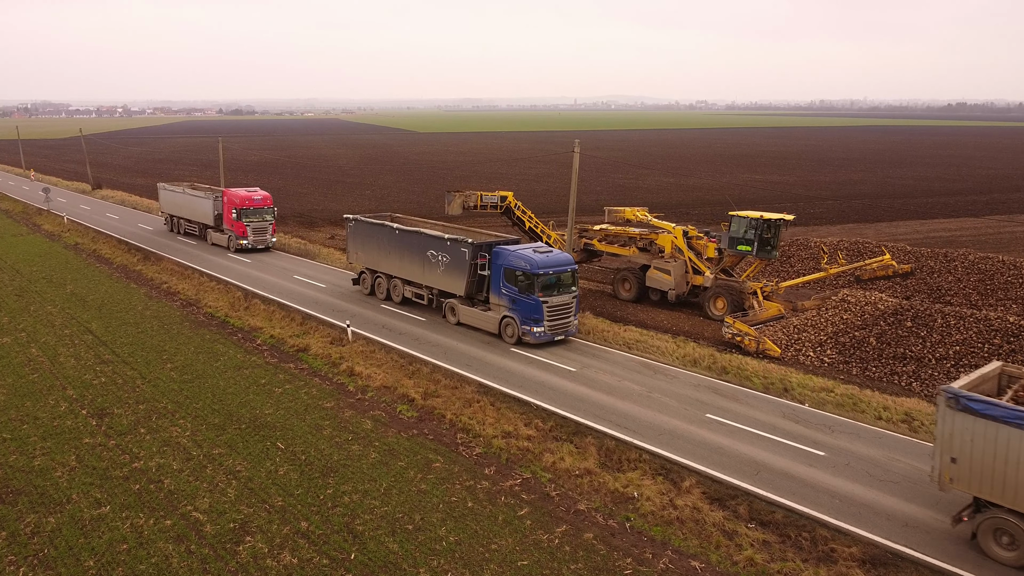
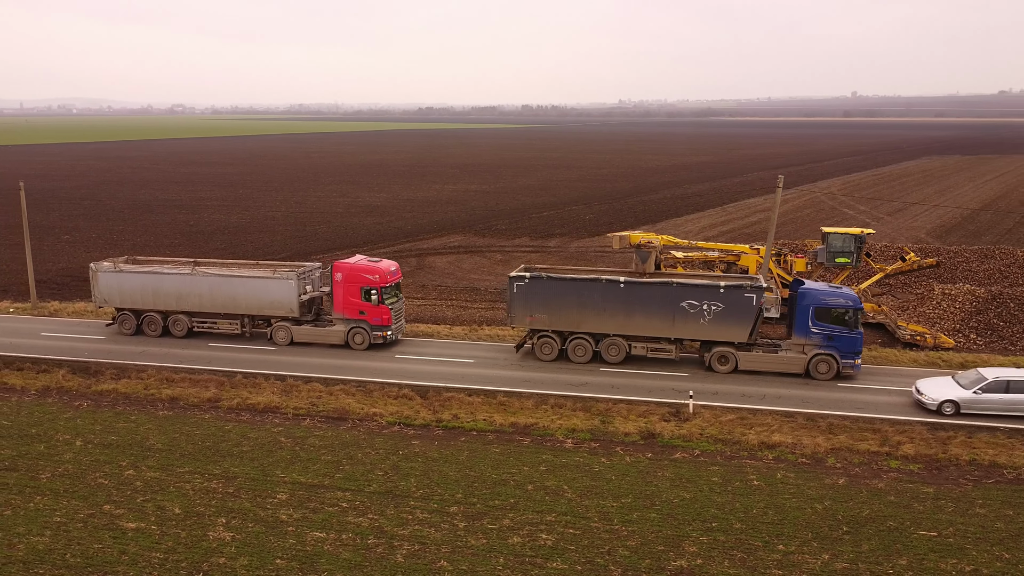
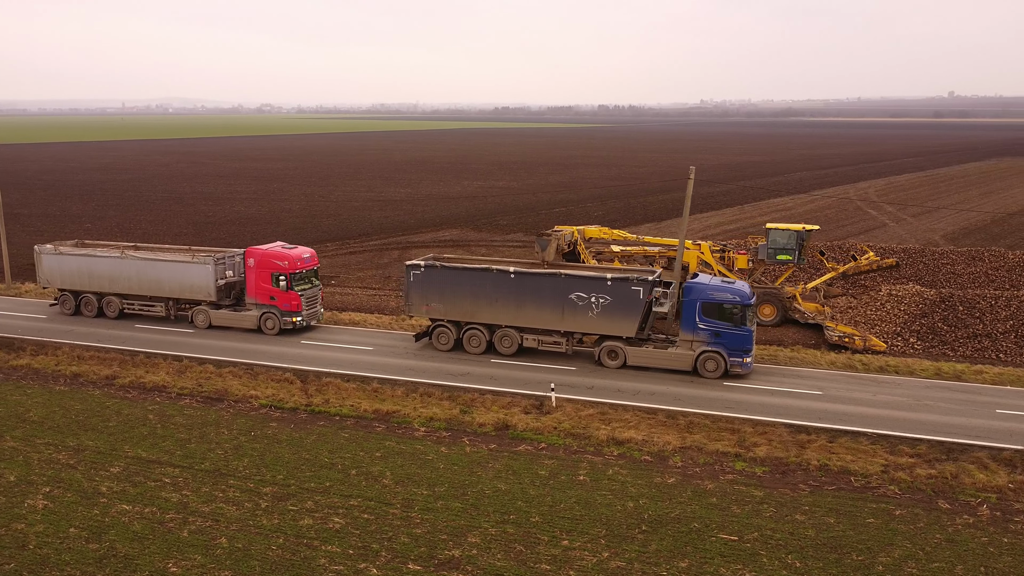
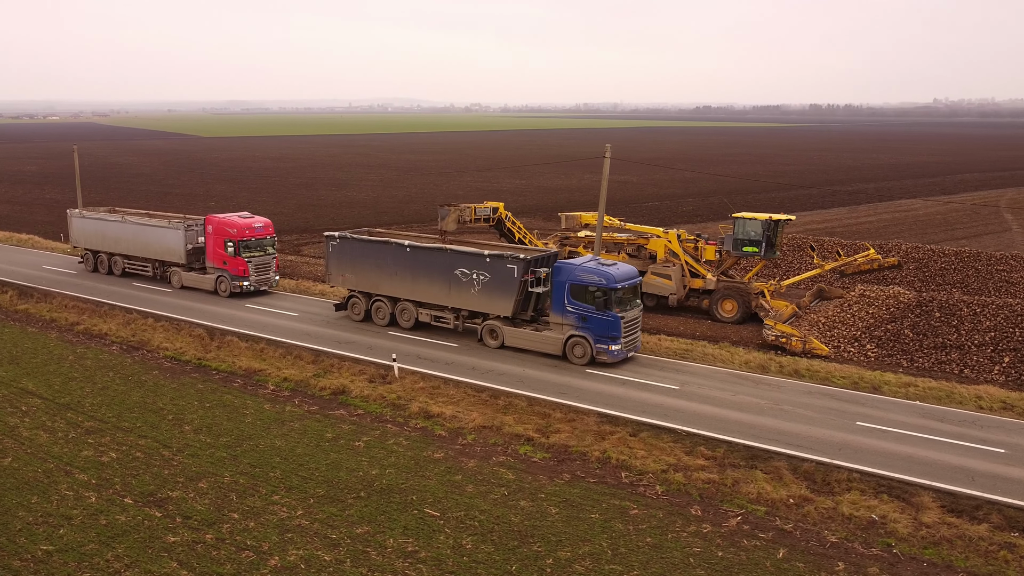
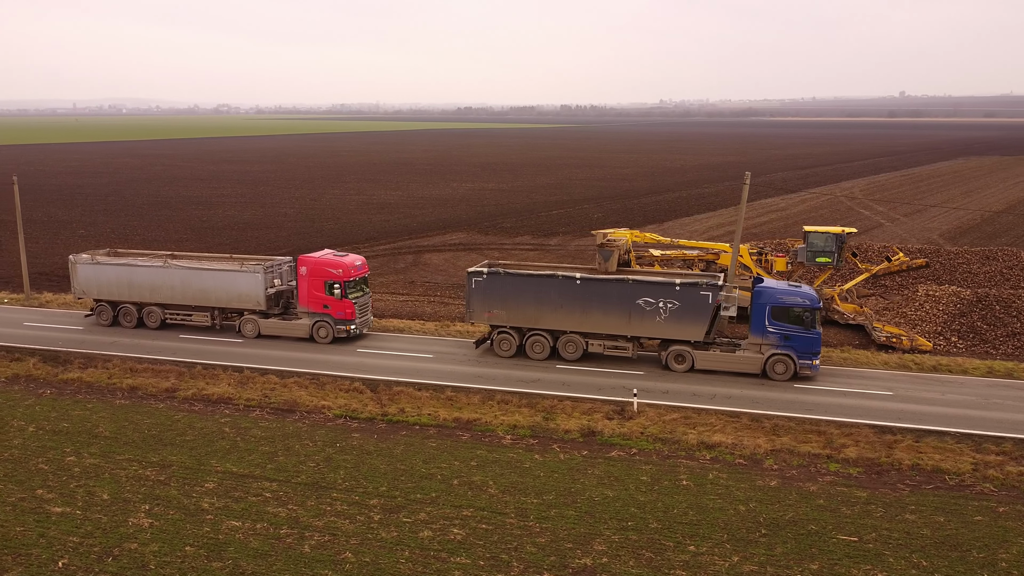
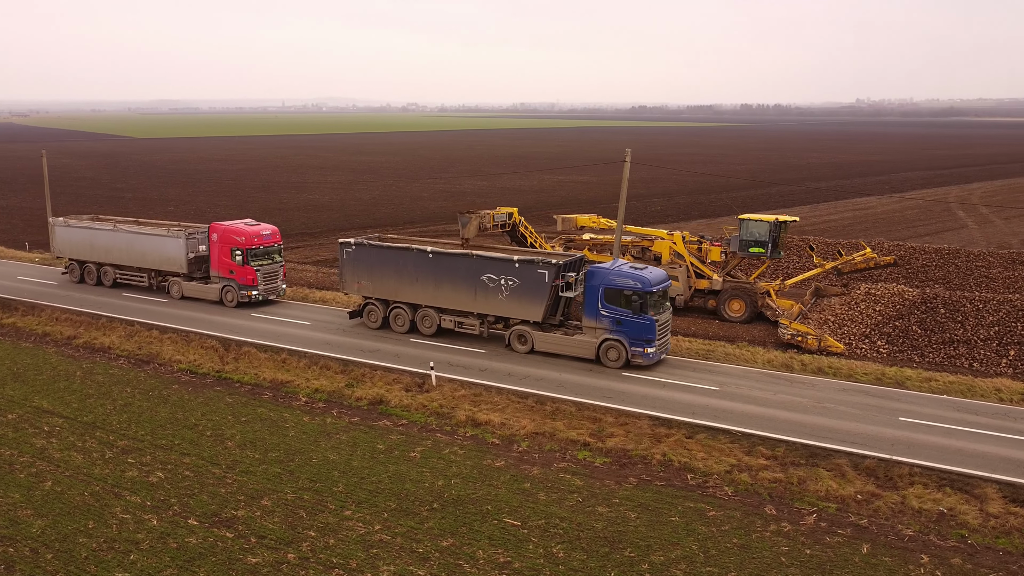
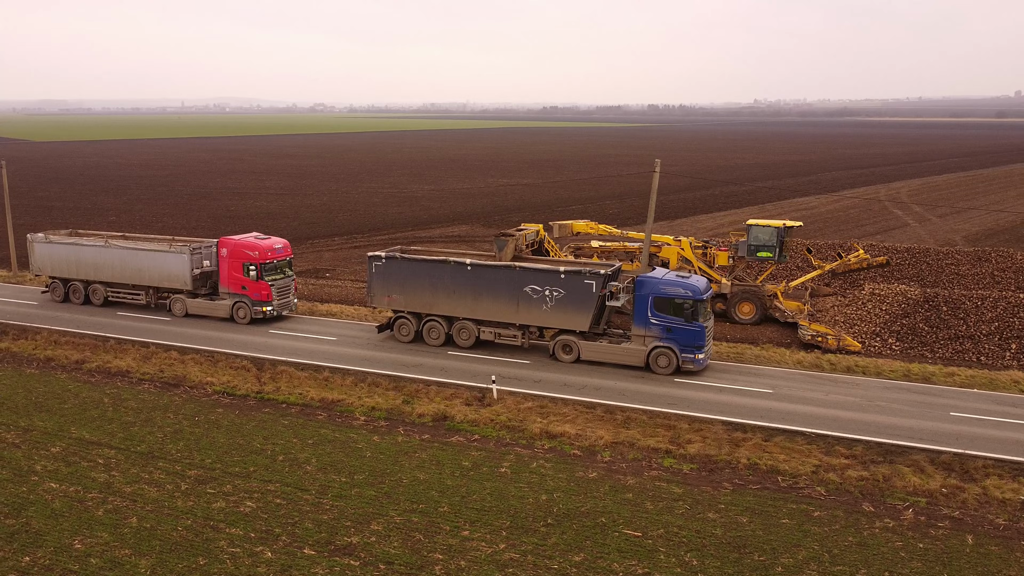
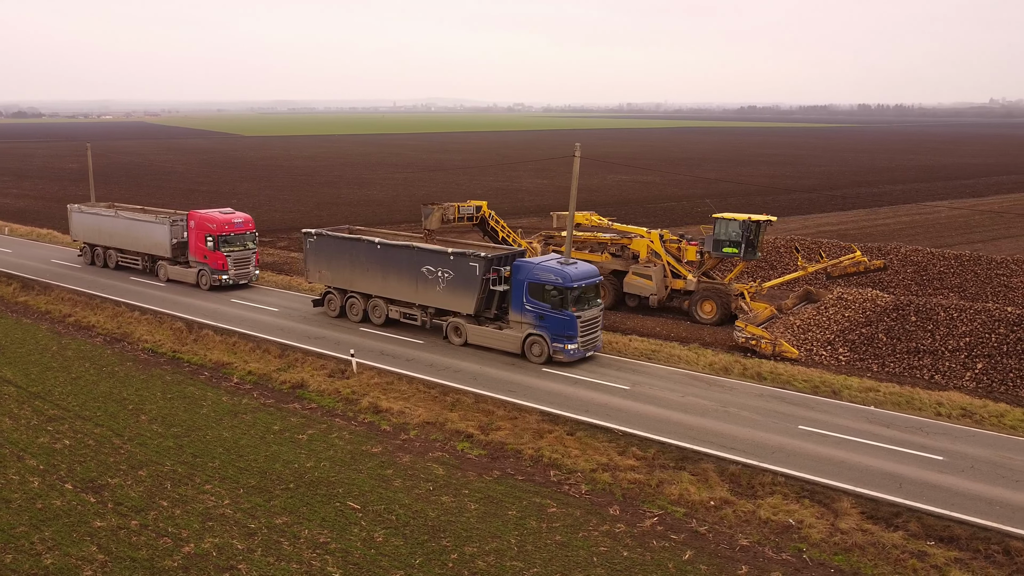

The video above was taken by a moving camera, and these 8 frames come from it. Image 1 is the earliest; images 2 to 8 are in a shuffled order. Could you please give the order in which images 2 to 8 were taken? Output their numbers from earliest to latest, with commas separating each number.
8, 4, 6, 7, 3, 5, 2
